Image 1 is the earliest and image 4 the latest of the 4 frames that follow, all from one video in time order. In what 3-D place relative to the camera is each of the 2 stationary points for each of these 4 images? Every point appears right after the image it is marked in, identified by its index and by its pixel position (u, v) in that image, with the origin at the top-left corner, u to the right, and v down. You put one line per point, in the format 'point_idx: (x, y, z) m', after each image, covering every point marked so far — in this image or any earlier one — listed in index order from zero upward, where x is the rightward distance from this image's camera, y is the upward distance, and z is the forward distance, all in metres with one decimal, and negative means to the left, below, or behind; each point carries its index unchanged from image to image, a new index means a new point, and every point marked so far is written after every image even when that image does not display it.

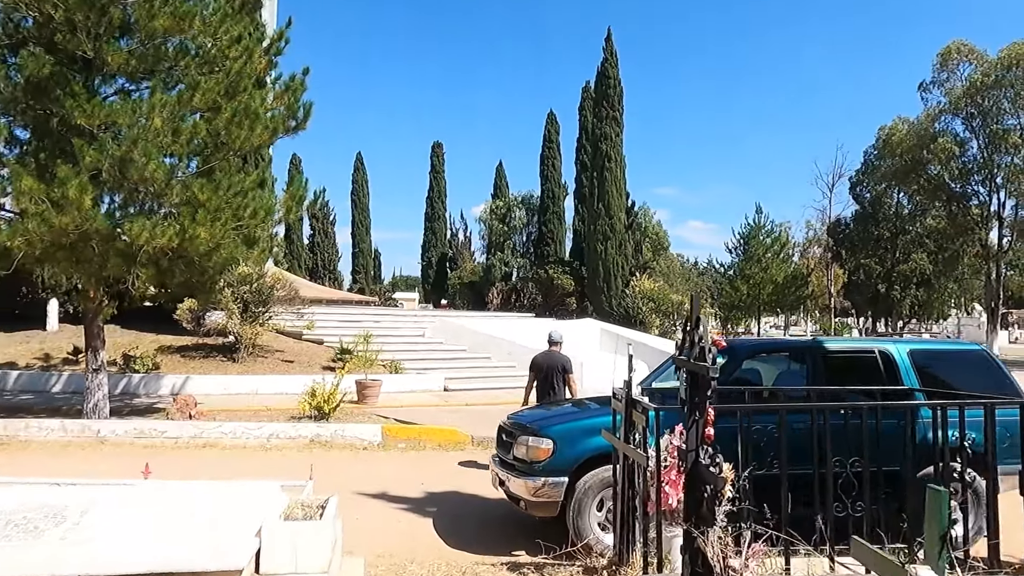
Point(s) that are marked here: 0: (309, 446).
0: (-2.7, -2.1, +10.3) m
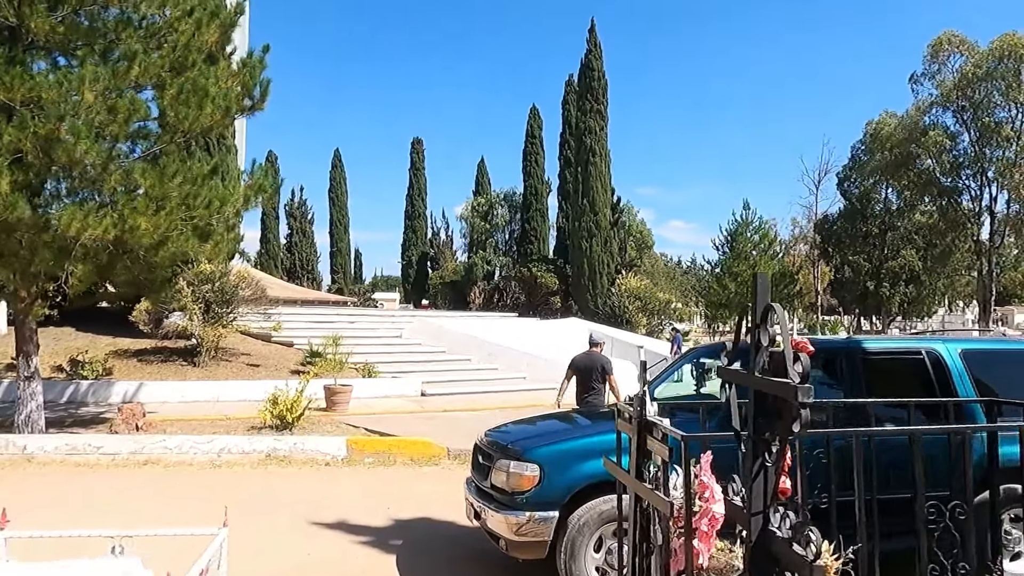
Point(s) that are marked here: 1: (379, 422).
0: (-2.9, -2.1, +9.1) m
1: (-2.1, -2.2, +12.4) m
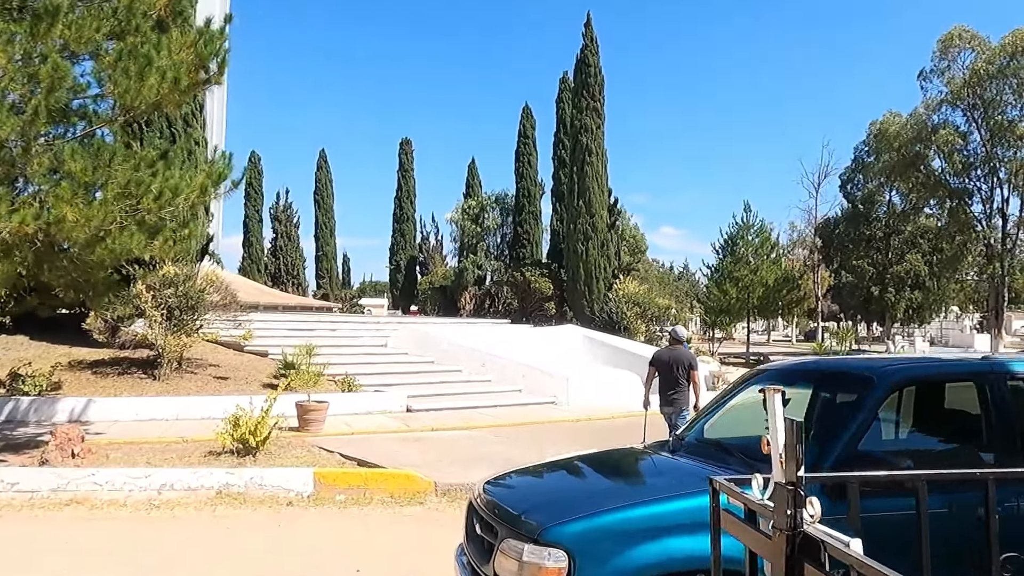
0: (-2.9, -2.1, +7.6) m
1: (-2.2, -2.2, +10.9) m
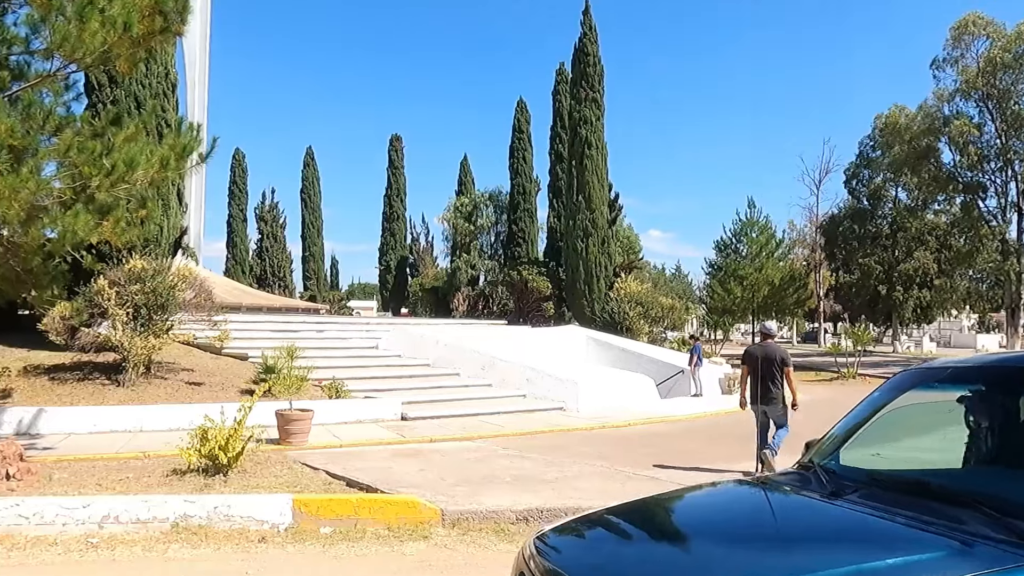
0: (-2.7, -2.0, +6.1) m
1: (-2.0, -2.1, +9.4) m
